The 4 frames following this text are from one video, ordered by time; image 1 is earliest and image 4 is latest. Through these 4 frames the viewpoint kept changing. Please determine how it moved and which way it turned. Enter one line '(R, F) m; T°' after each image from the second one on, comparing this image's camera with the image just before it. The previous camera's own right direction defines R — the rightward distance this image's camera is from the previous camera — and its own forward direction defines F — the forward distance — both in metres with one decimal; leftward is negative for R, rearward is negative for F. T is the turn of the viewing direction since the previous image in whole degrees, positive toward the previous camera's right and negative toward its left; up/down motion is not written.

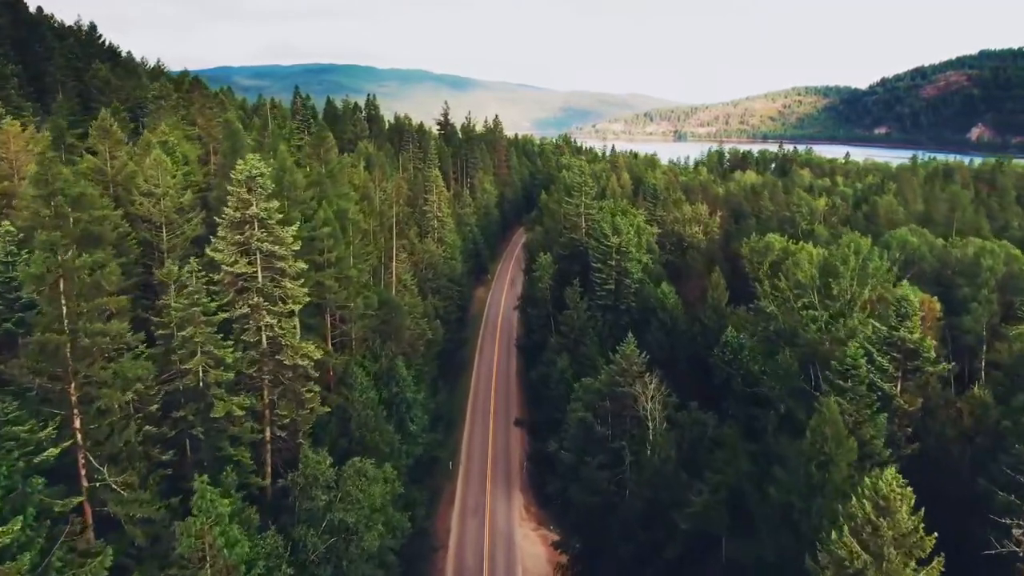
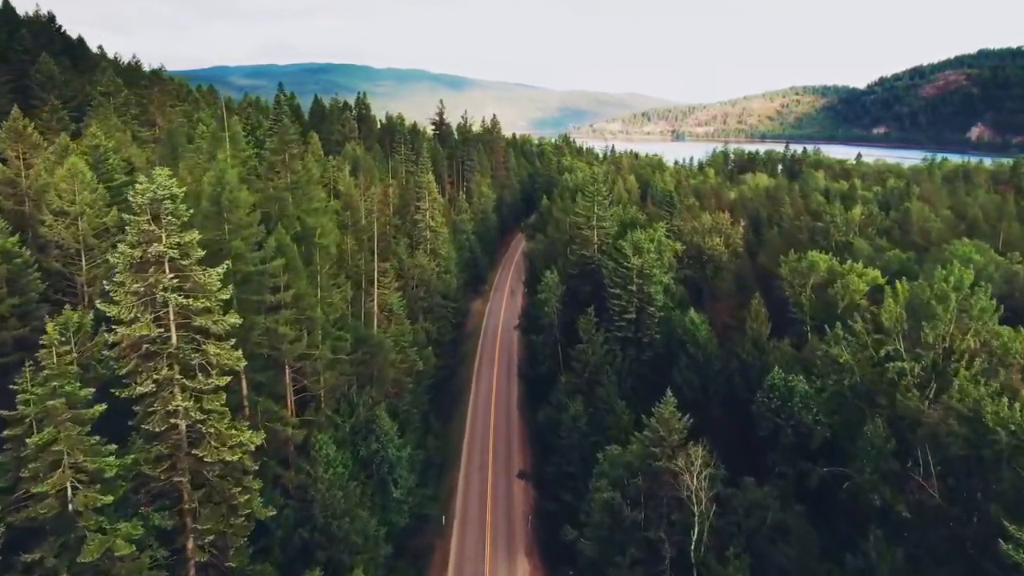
(-0.5, +8.9) m; 0°
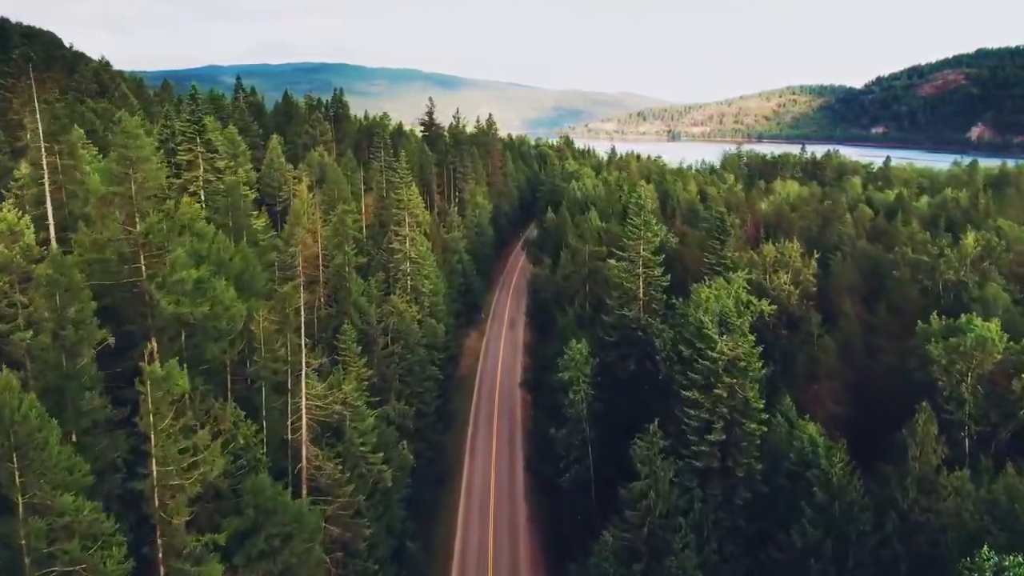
(-1.0, +18.9) m; 0°
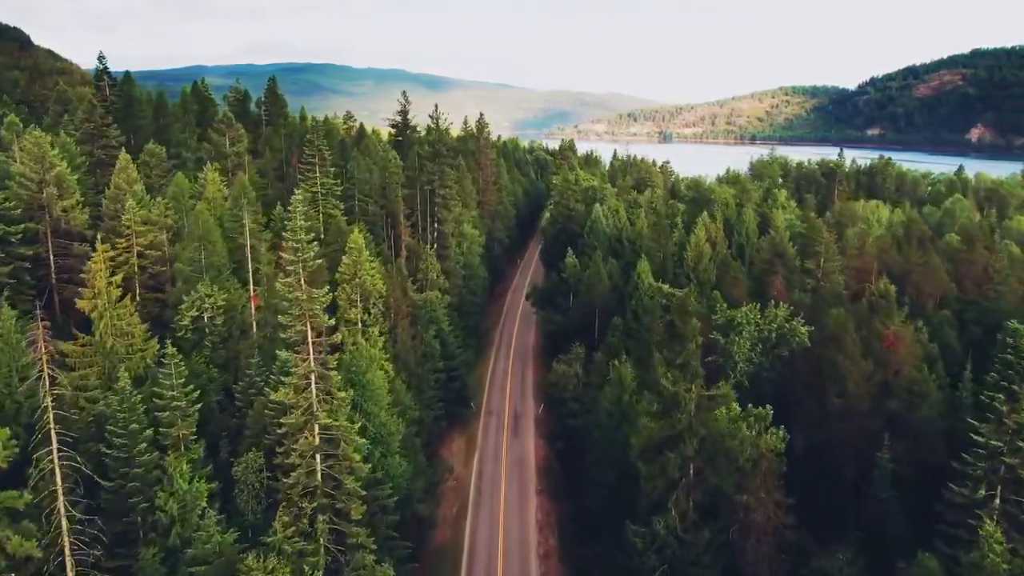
(-1.8, +35.6) m; +1°
